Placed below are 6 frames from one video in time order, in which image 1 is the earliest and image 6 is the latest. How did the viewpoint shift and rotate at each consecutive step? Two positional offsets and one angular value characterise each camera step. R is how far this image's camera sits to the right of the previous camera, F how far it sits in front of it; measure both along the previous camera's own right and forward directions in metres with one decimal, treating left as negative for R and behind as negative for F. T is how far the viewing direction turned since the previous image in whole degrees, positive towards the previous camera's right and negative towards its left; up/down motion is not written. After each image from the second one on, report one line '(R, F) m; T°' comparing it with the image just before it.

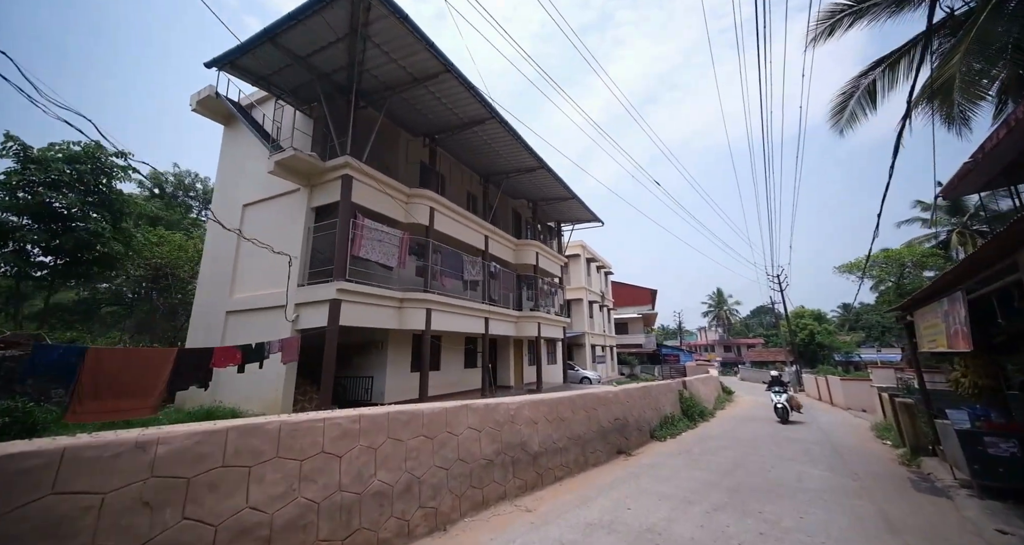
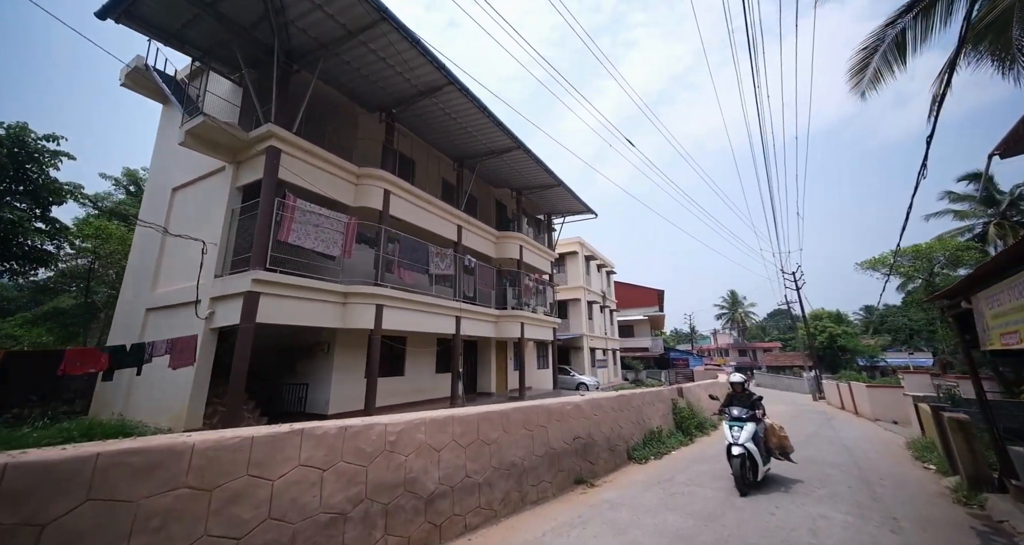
(+1.2, +1.6) m; -2°
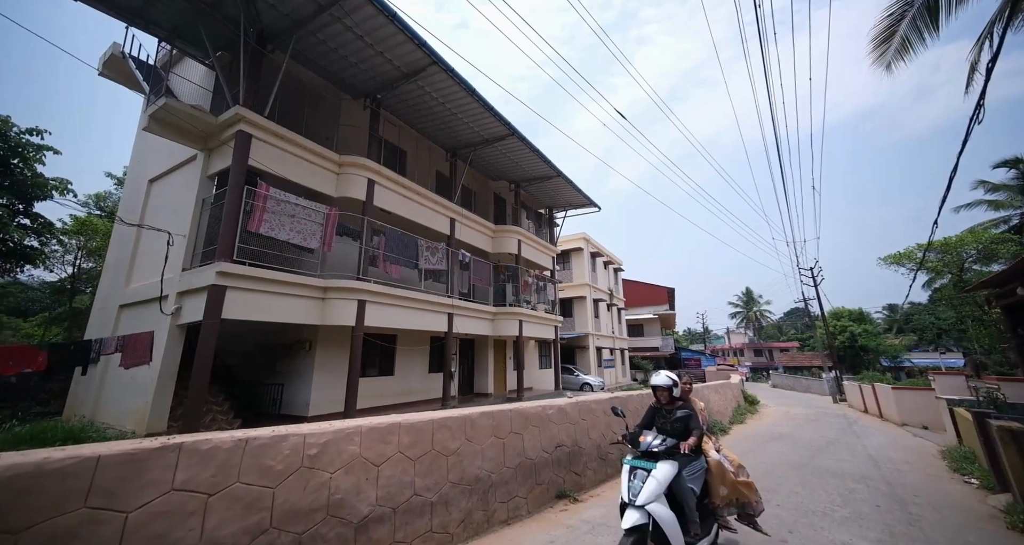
(+0.5, +0.7) m; -2°
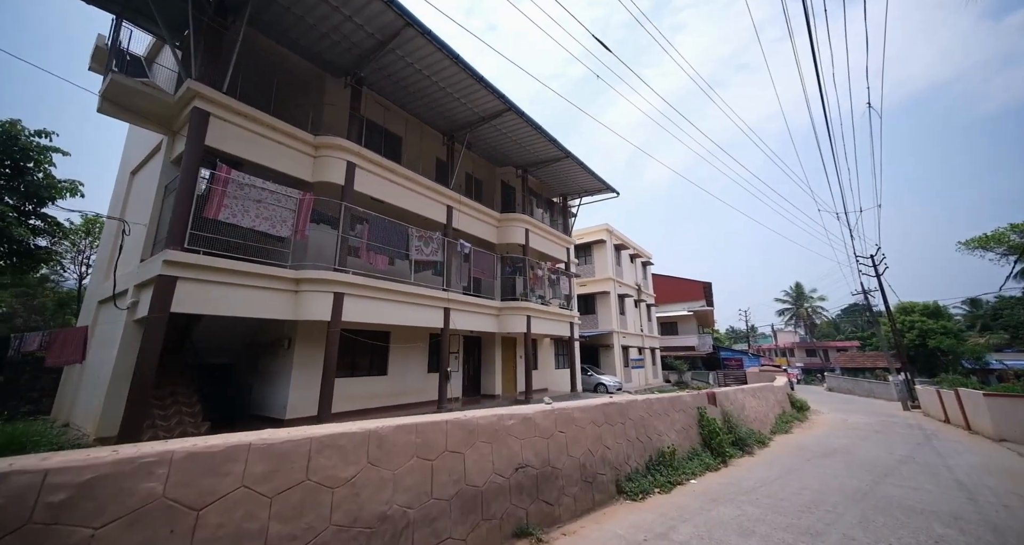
(+0.9, +1.2) m; -5°
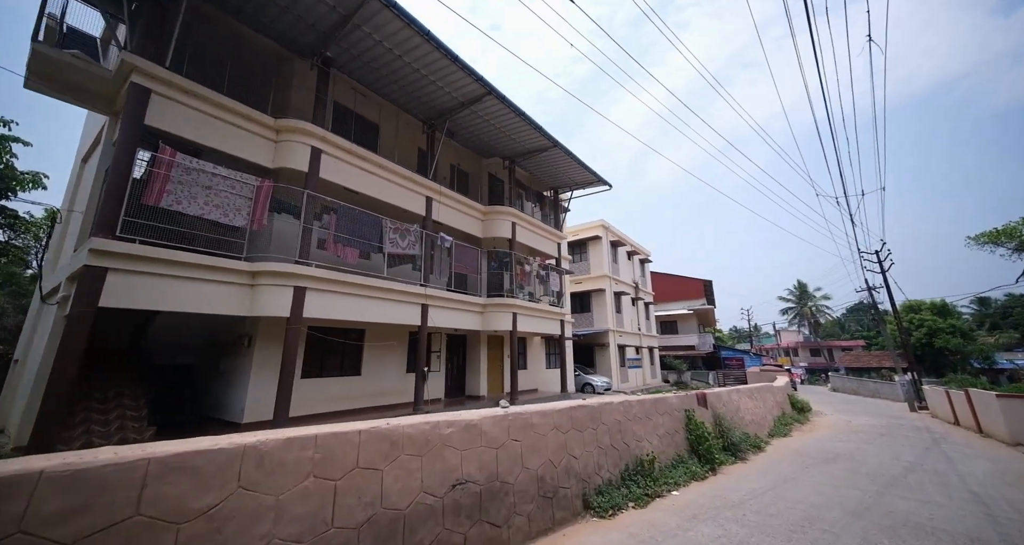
(+0.6, +0.6) m; 0°
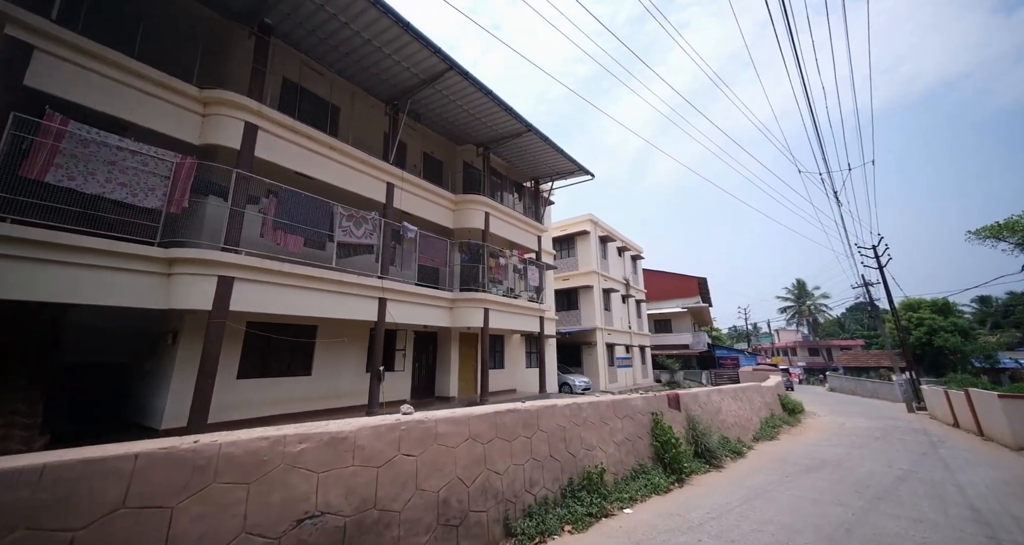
(+0.9, +0.8) m; 0°
